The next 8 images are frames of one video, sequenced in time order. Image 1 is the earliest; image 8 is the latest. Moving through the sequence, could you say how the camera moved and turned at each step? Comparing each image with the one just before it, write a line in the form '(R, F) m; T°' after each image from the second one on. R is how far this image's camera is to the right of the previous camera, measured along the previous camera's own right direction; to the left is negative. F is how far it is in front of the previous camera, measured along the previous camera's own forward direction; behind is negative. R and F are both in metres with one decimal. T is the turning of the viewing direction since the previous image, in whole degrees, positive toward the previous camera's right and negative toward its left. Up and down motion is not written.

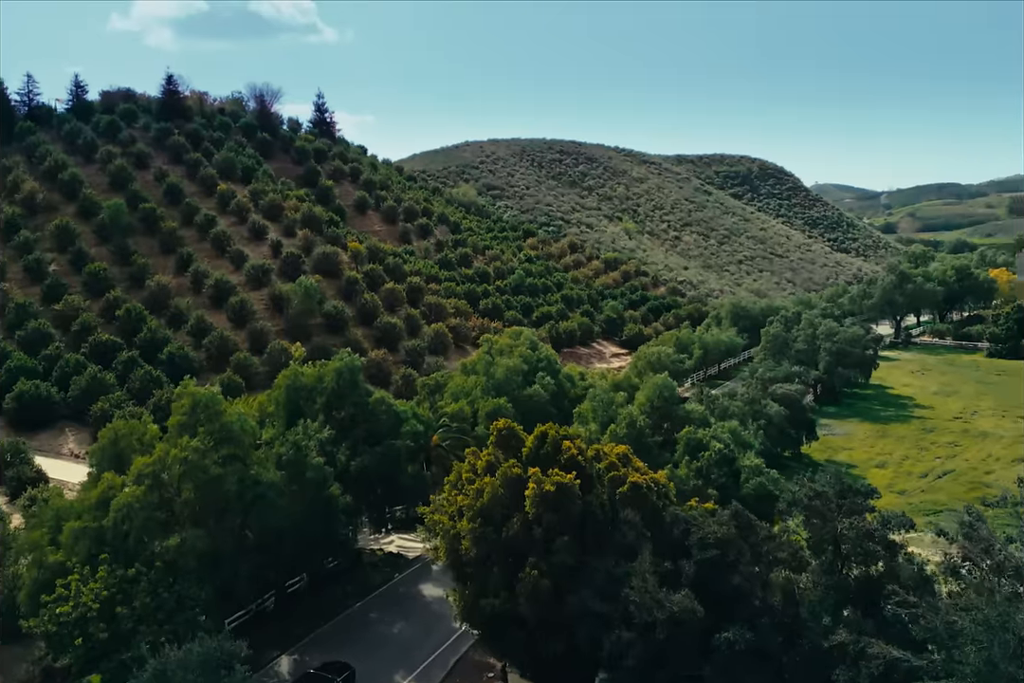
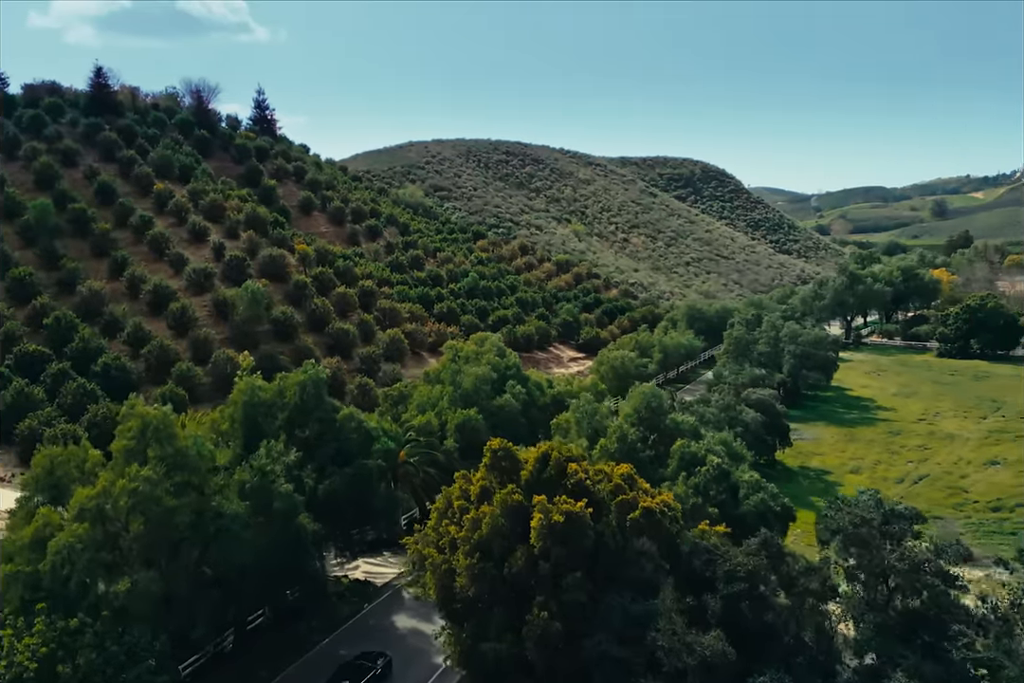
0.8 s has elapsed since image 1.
(-1.0, +1.6) m; +4°
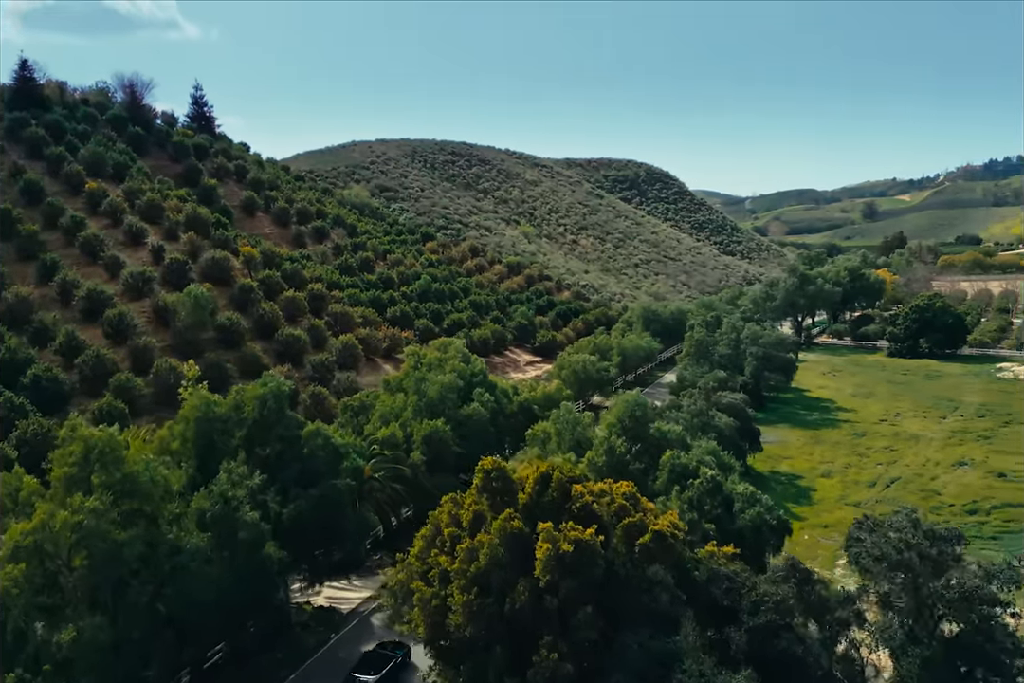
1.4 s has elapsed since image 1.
(-0.9, +1.4) m; +4°
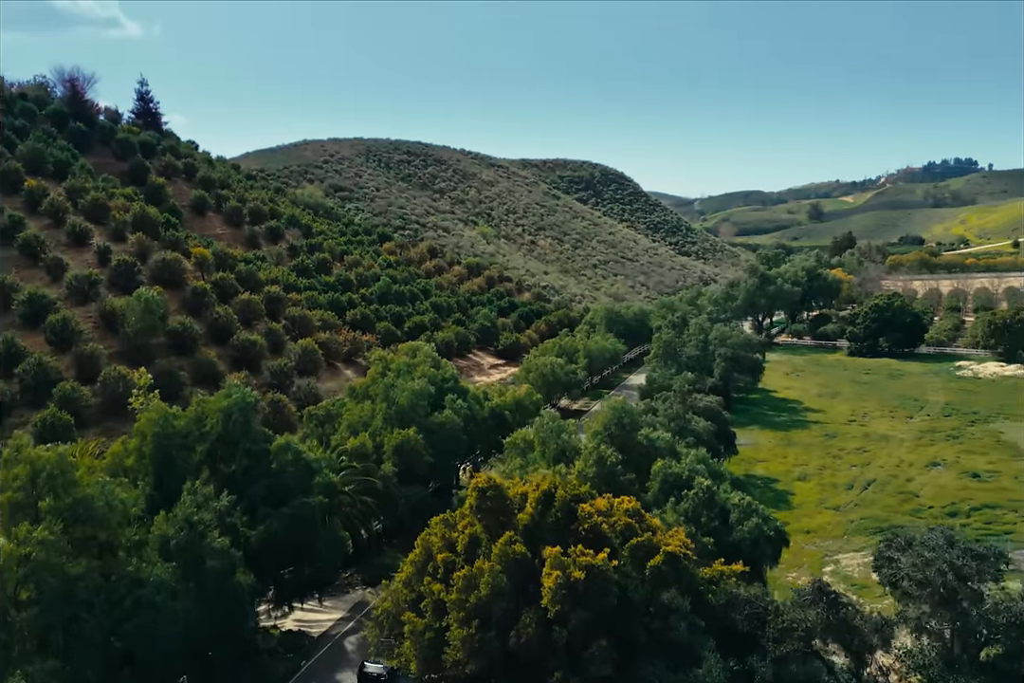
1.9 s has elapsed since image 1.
(-0.7, +1.1) m; +3°
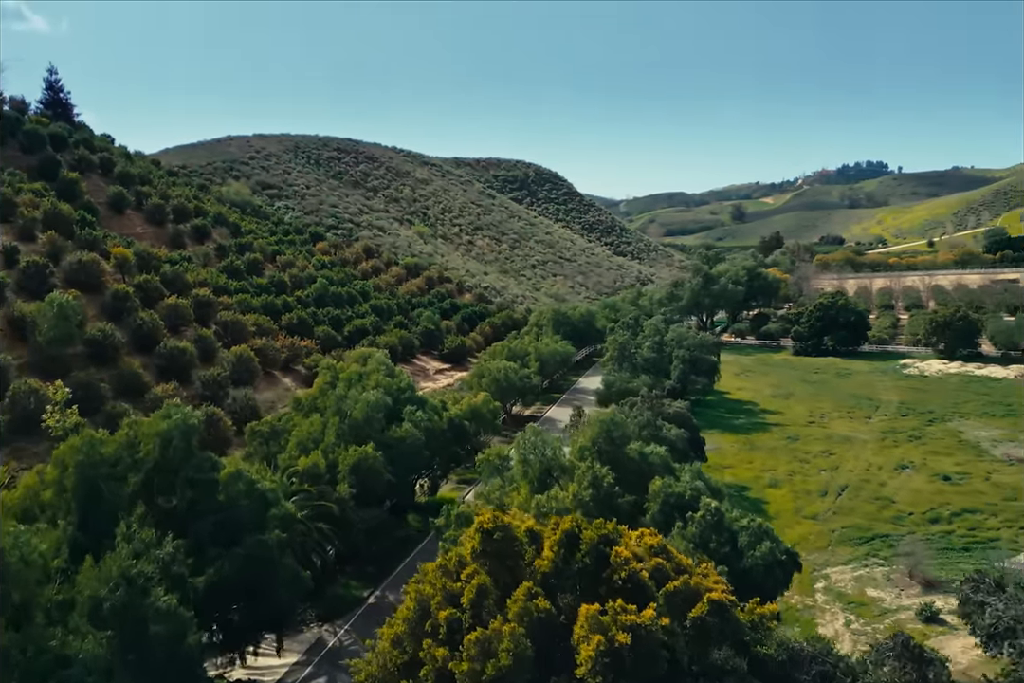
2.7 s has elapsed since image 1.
(-1.1, +2.1) m; +5°
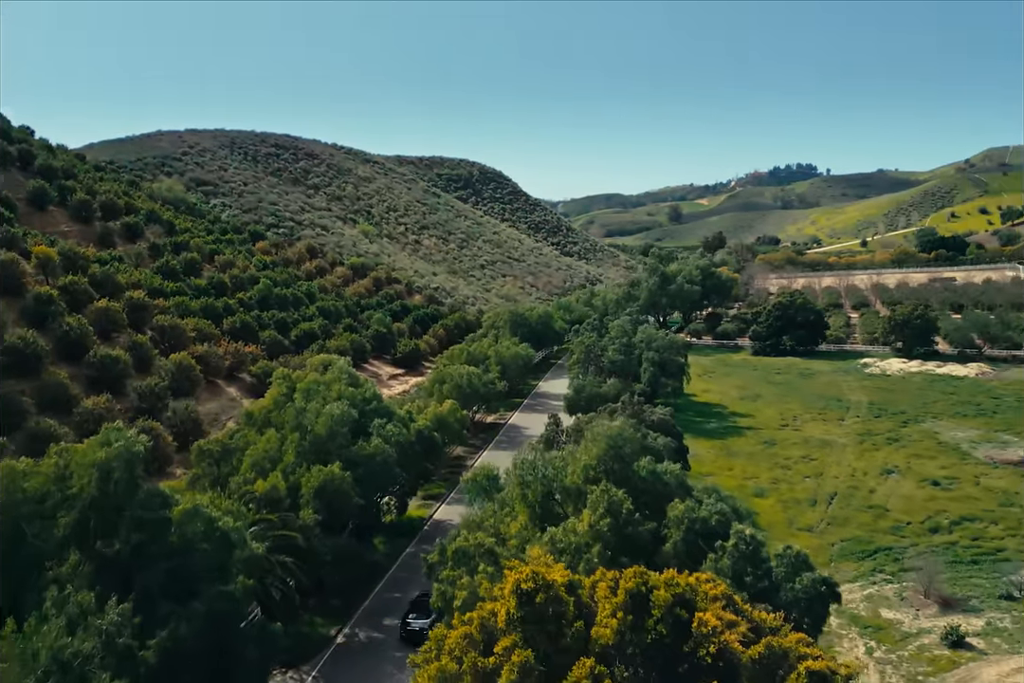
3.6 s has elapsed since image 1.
(-1.1, +2.2) m; +4°
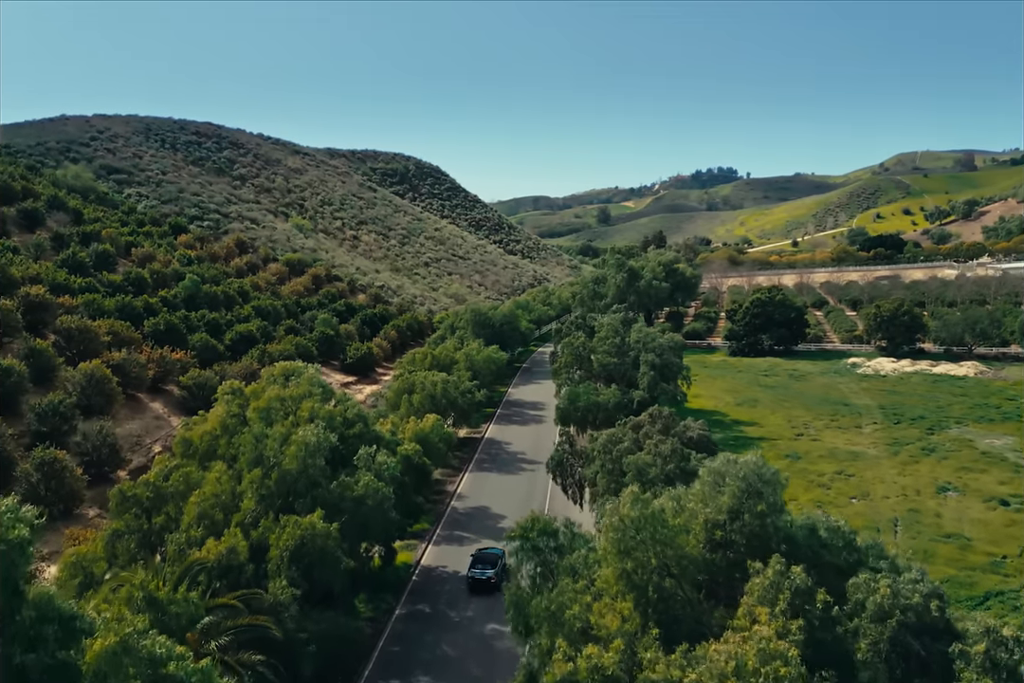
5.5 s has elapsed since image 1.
(-2.1, +5.3) m; +5°
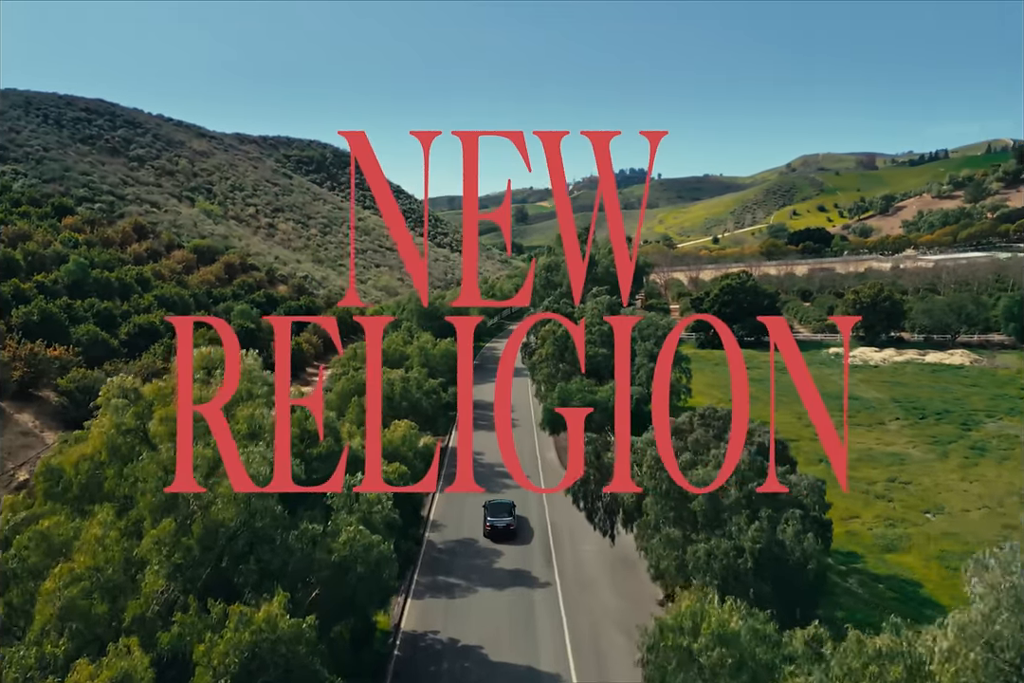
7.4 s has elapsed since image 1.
(-1.9, +6.0) m; +6°
